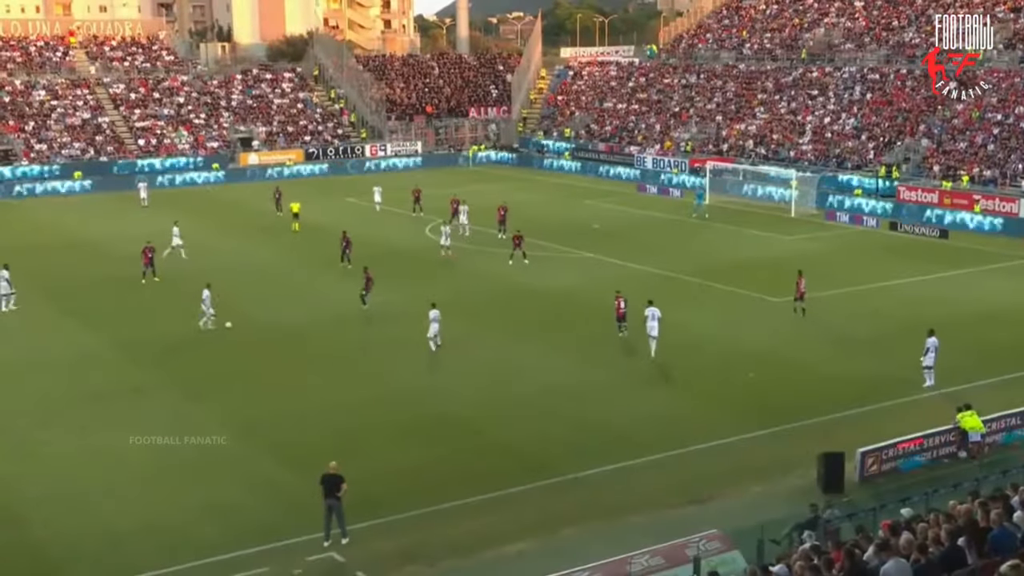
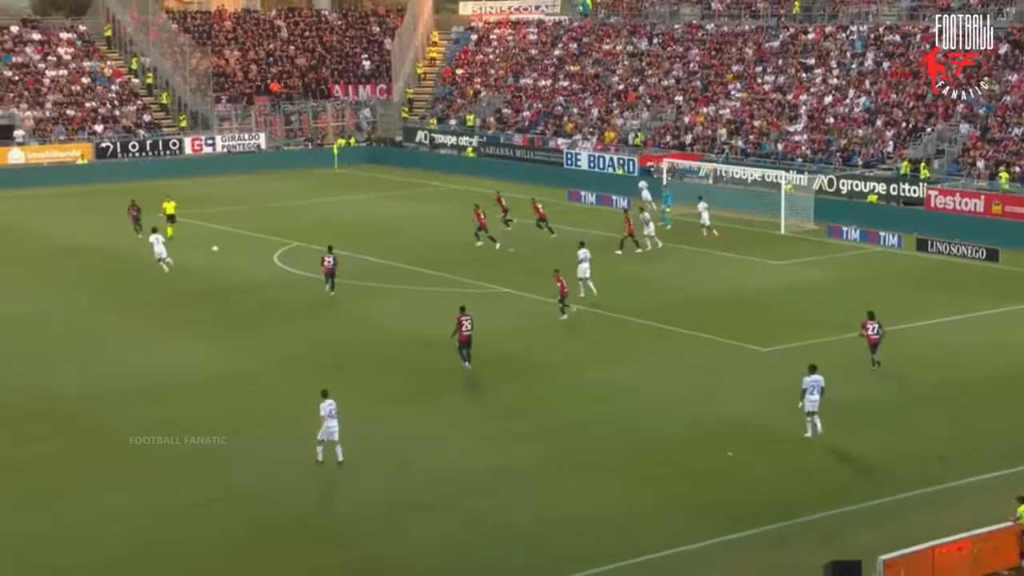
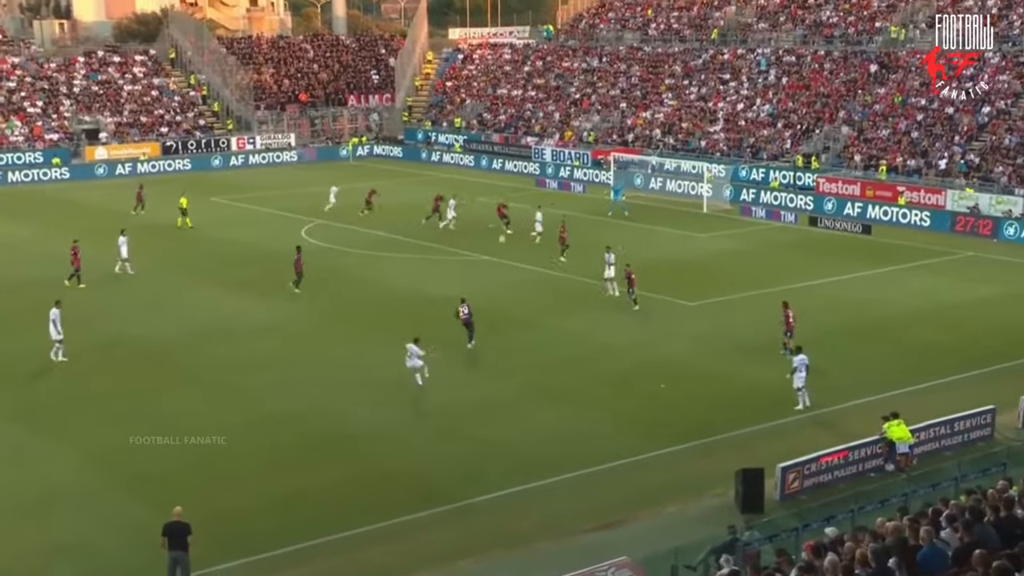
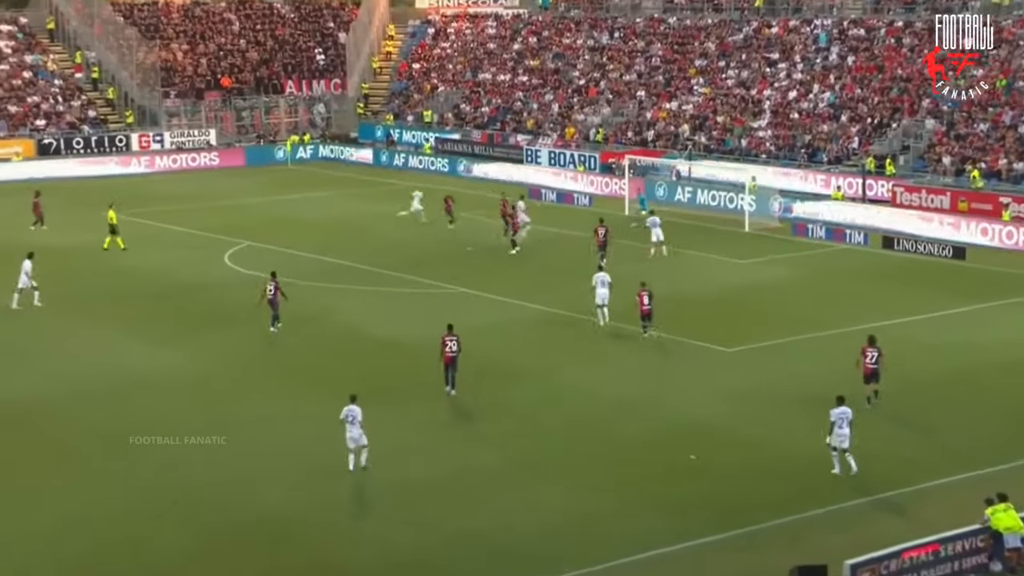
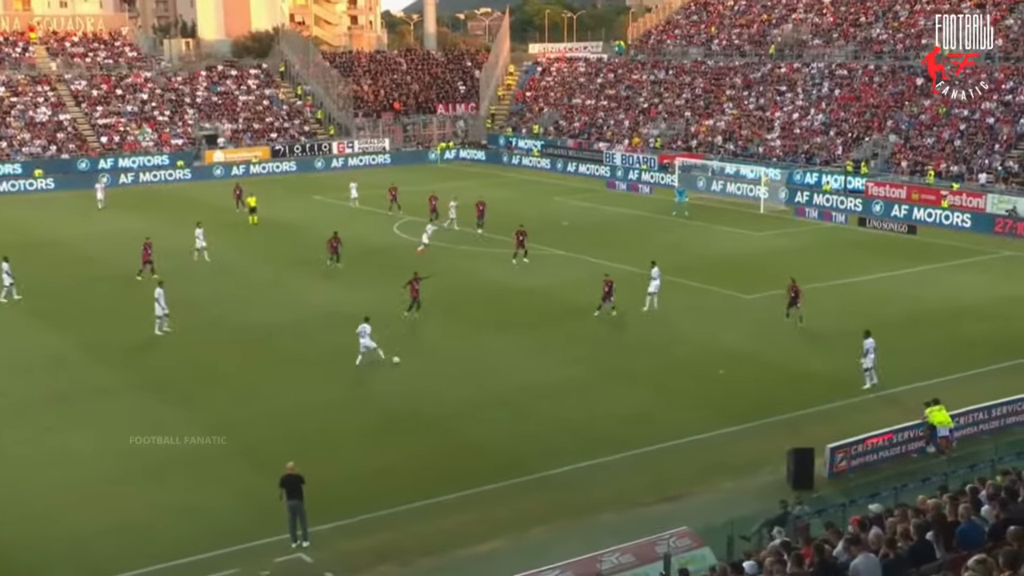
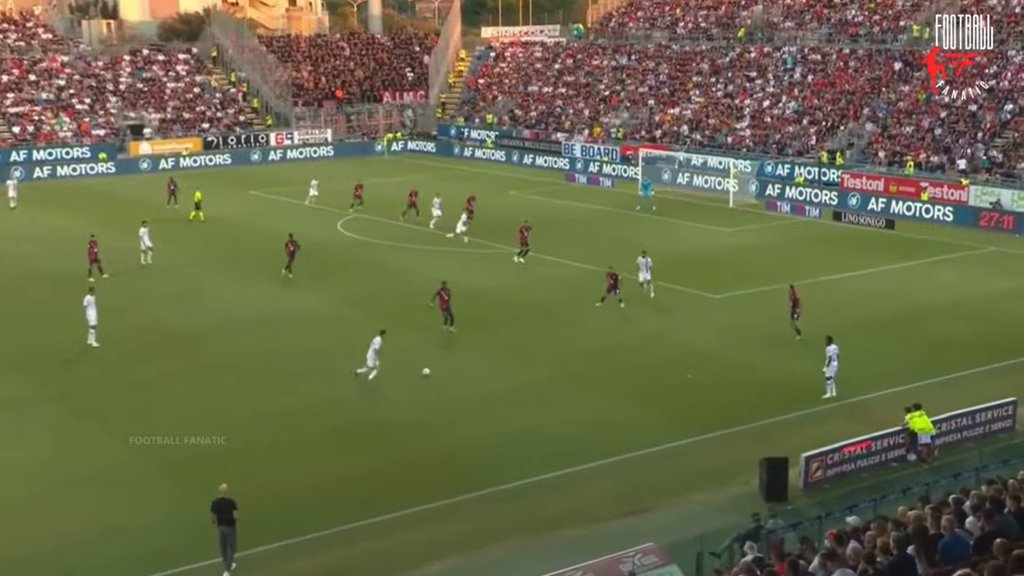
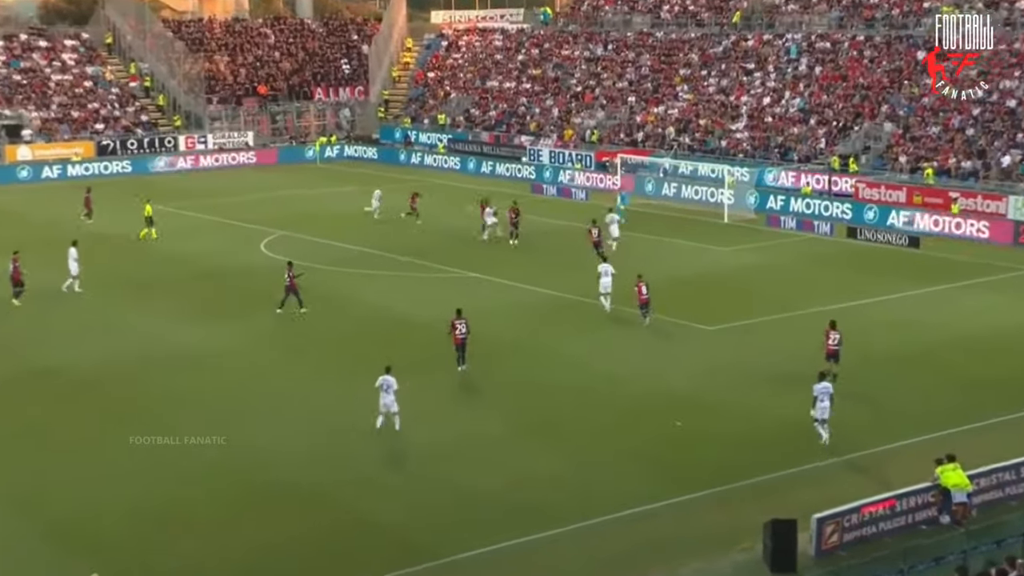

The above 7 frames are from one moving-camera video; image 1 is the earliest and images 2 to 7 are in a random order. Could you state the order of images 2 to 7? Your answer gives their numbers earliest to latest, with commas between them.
5, 6, 3, 7, 4, 2
